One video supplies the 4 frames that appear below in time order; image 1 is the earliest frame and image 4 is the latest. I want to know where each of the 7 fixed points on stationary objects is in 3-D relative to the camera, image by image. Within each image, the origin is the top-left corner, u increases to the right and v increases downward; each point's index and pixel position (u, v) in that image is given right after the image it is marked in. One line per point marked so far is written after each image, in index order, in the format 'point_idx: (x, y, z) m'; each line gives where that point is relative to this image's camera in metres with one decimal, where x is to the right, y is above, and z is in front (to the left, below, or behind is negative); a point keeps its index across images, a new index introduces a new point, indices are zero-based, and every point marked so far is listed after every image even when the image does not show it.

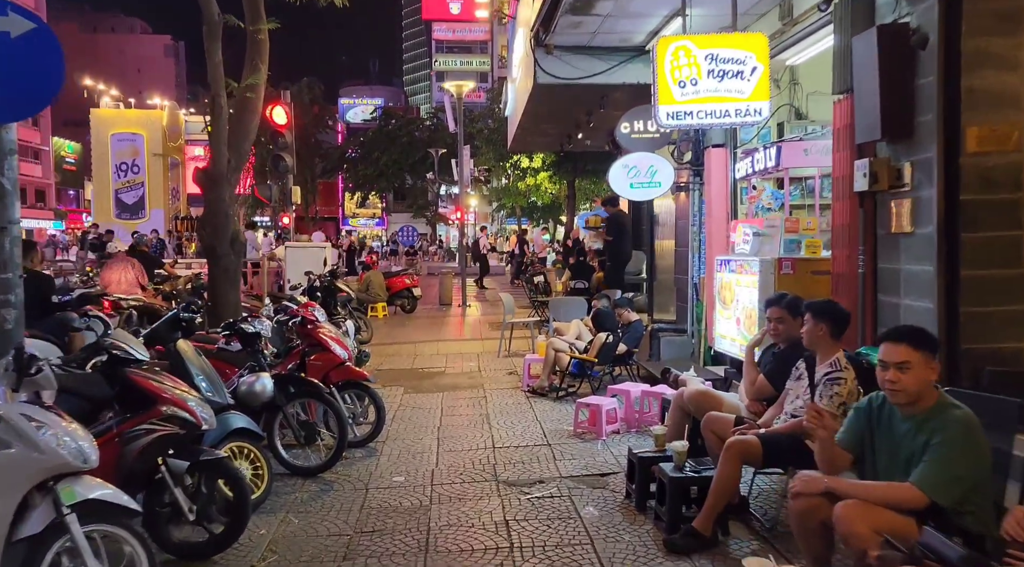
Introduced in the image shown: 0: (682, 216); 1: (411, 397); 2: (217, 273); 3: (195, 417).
0: (+2.2, +0.9, +10.4) m
1: (-1.2, -1.3, +9.3) m
2: (-3.5, +0.1, +9.4) m
3: (-1.8, -0.8, +4.4) m
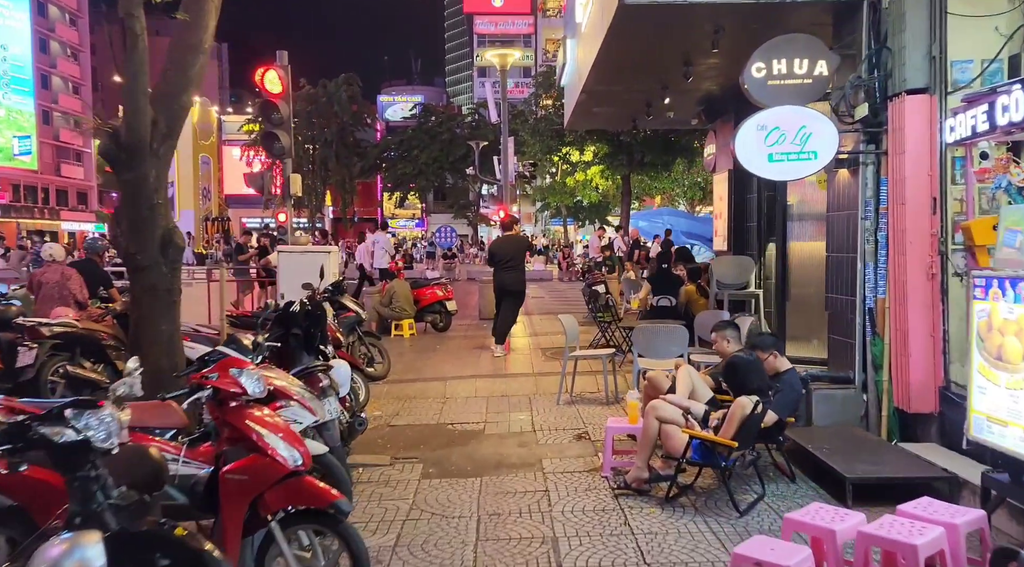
0: (+2.9, +0.7, +6.9) m
1: (-0.6, -1.5, +6.0) m
2: (-2.9, -0.1, +6.2) m
3: (-1.5, -0.9, +1.1) m
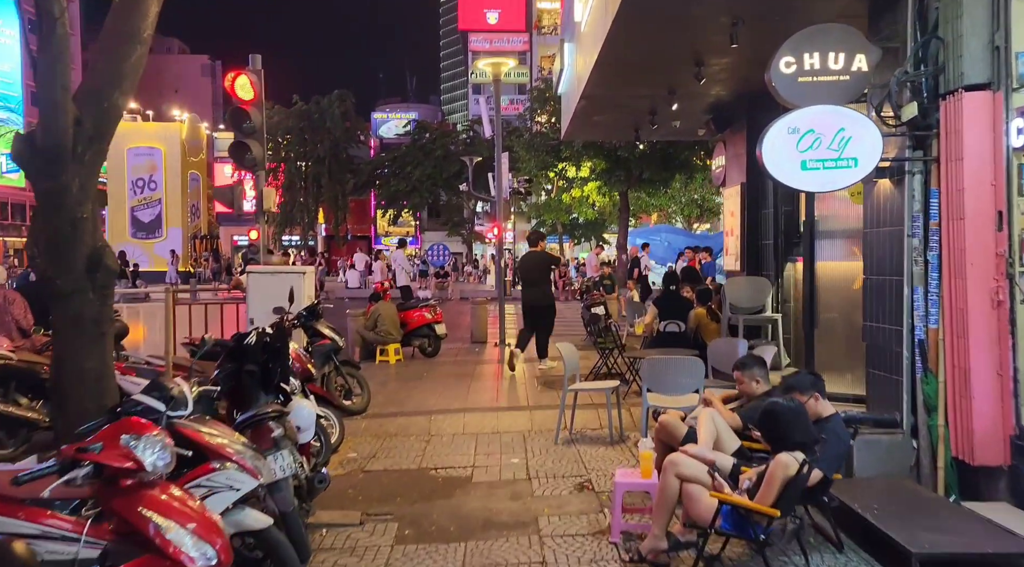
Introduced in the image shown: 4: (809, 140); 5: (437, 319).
0: (+2.8, +0.5, +6.0) m
1: (-0.7, -1.7, +5.0) m
2: (-3.0, -0.3, +5.3) m
3: (-1.5, -1.0, +0.2) m
4: (+2.0, +1.0, +5.4) m
5: (-1.3, -0.6, +13.8) m
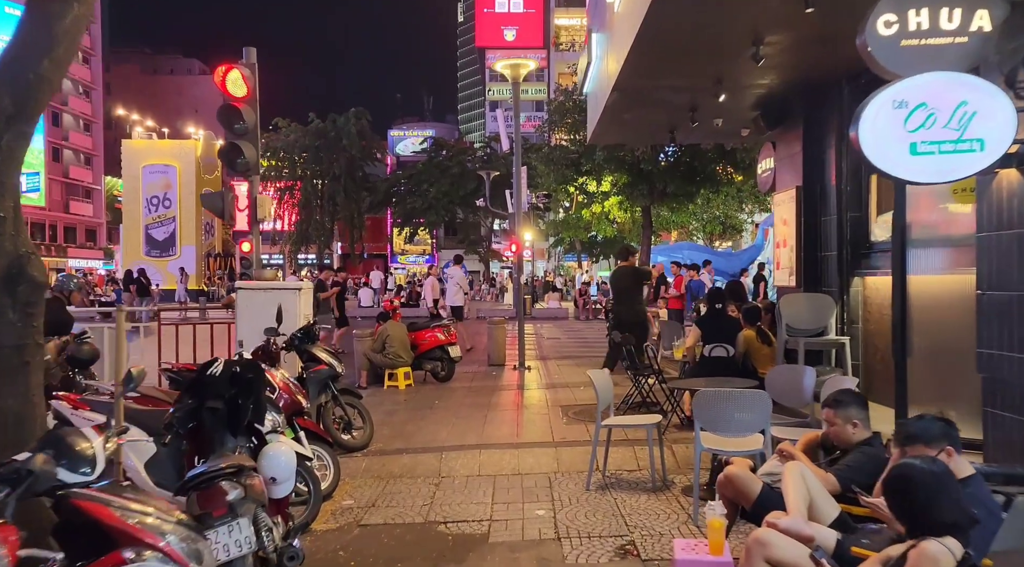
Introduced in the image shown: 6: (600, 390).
0: (+3.0, +0.4, +4.8) m
1: (-0.5, -1.8, +3.8) m
2: (-2.8, -0.4, +4.2) m
3: (-1.4, -1.0, -1.0) m
4: (+2.2, +0.9, +4.3) m
5: (-1.0, -0.9, +12.7) m
6: (+0.8, -1.0, +7.2) m
